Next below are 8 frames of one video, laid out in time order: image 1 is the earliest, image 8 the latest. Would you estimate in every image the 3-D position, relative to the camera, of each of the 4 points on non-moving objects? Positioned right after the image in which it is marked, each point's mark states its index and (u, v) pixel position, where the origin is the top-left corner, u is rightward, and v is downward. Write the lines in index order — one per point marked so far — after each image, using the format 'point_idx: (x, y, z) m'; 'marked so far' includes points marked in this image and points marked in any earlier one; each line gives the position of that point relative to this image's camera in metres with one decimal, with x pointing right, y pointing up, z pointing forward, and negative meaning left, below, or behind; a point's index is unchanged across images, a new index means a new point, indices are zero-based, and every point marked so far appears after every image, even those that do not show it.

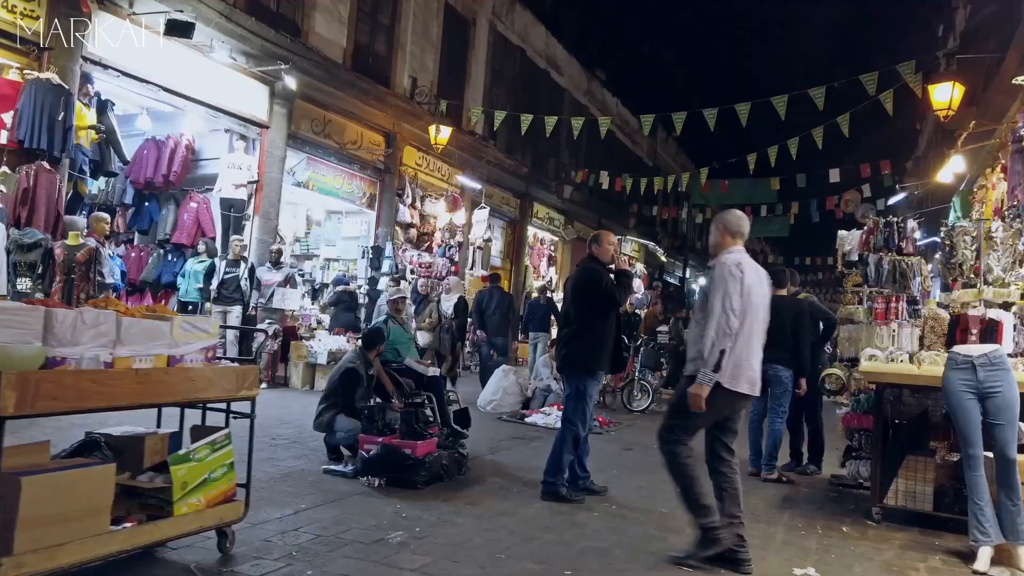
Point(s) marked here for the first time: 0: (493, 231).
0: (-0.5, +1.4, +18.3) m
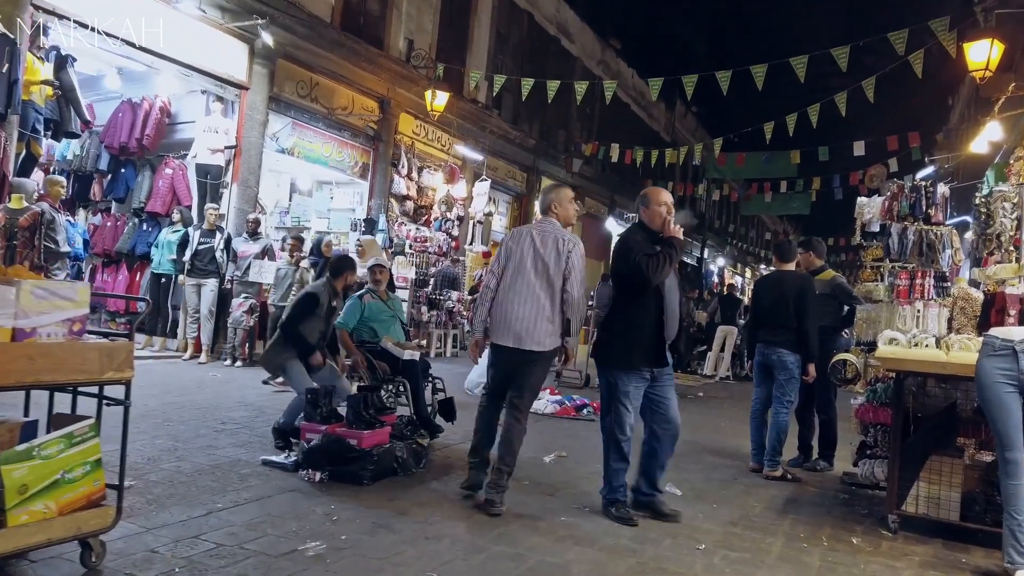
0: (-0.4, +1.9, +17.5) m
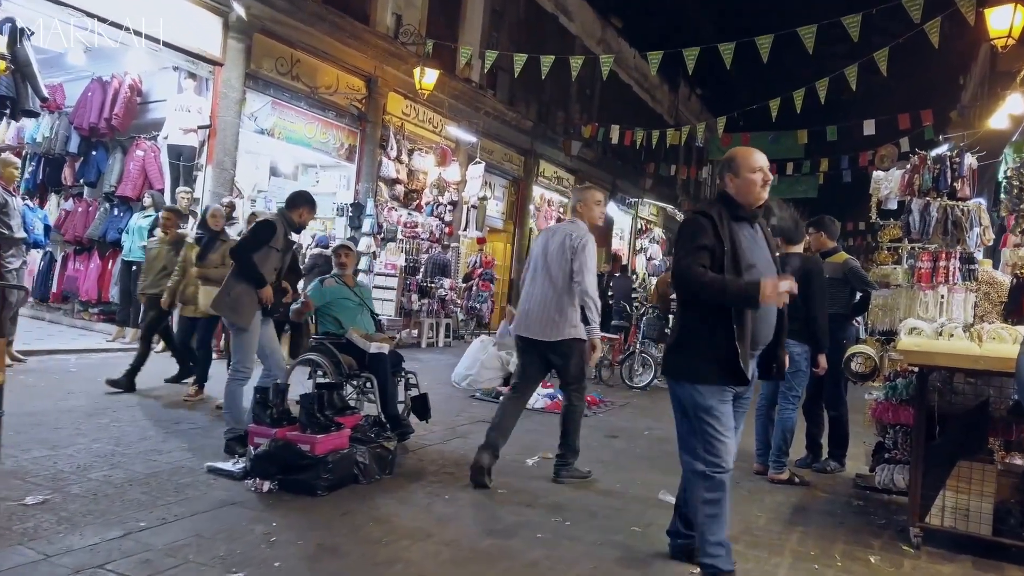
0: (-0.4, +2.2, +16.9) m
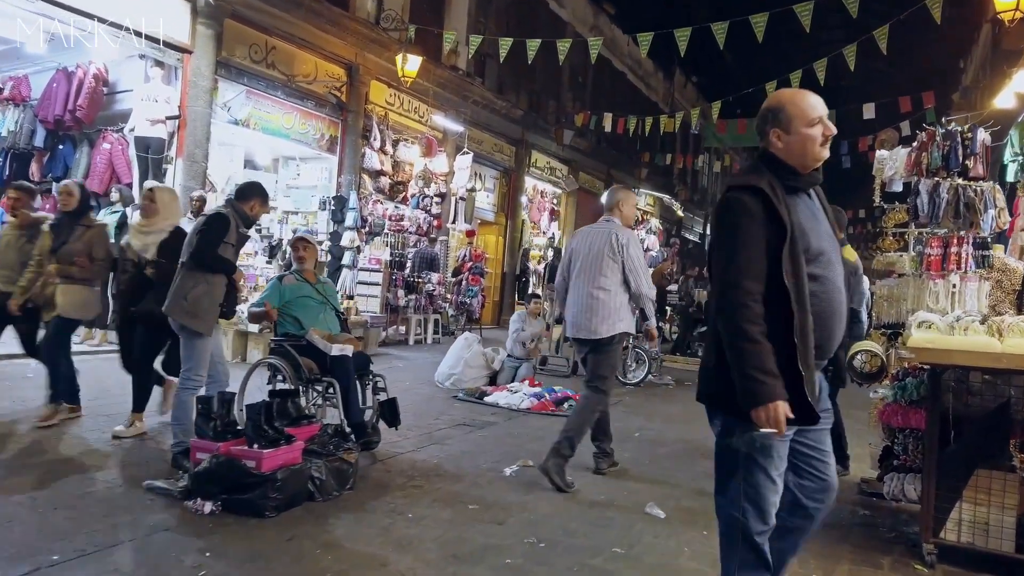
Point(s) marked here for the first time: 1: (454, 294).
0: (-0.6, +2.3, +16.5) m
1: (-1.1, -0.1, +14.4) m
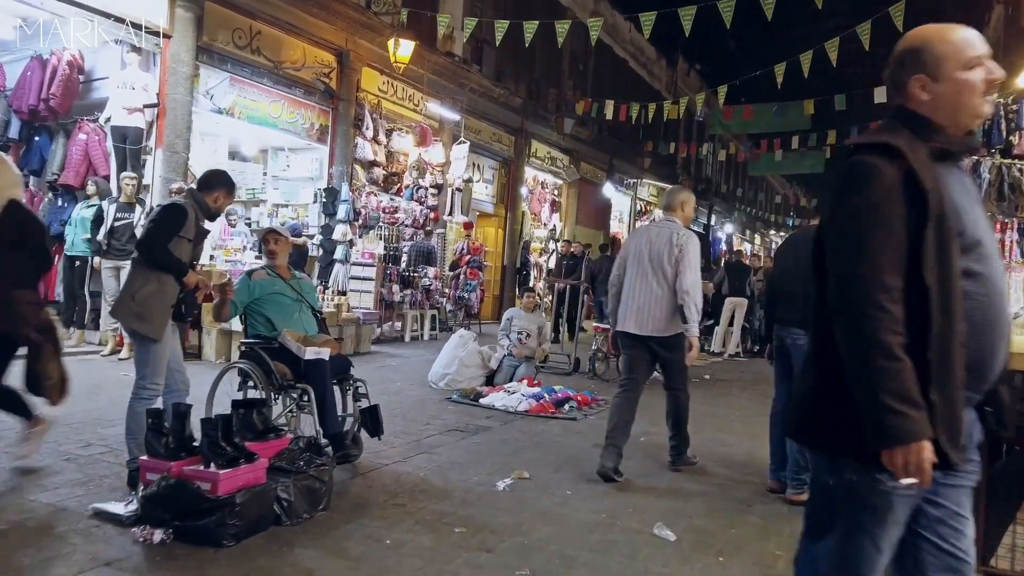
0: (-0.7, +2.5, +16.0) m
1: (-1.1, 0.0, +14.0) m
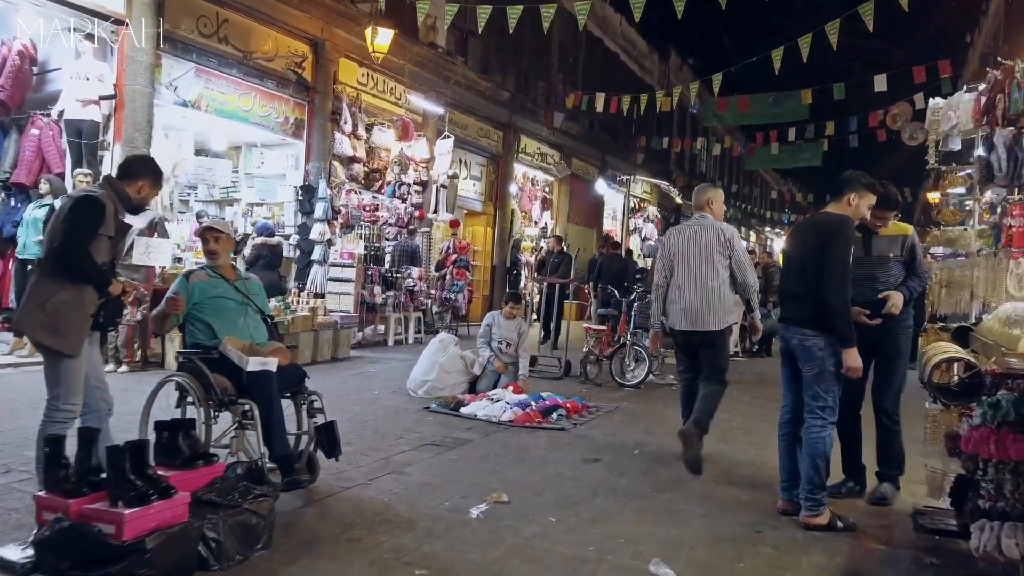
0: (-0.9, +2.5, +15.4) m
1: (-1.3, 0.0, +13.4) m
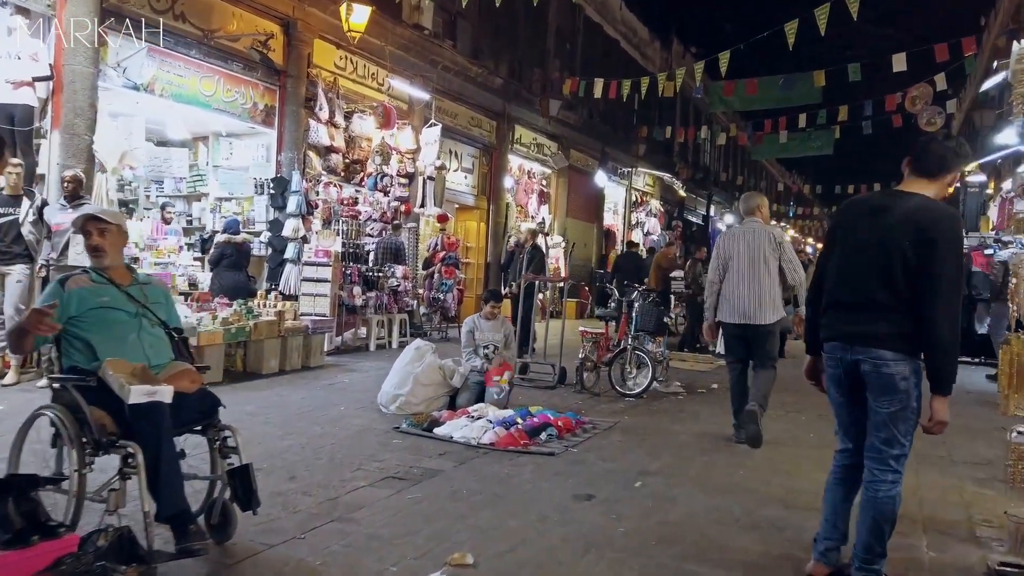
0: (-1.0, +2.5, +14.5) m
1: (-1.4, 0.0, +12.5) m
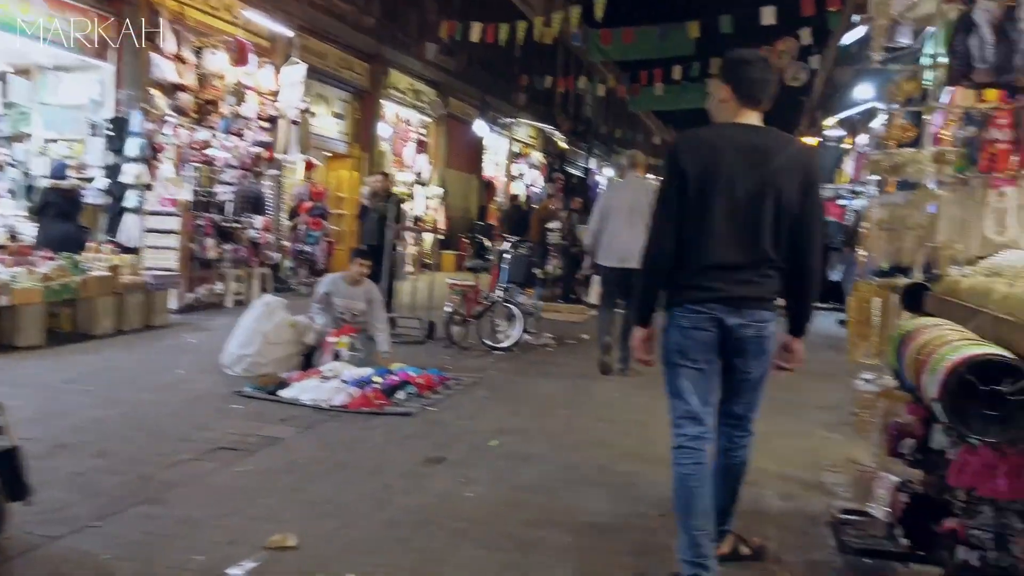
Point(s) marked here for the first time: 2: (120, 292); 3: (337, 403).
0: (-3.3, +3.3, +13.6) m
1: (-3.4, +0.7, +11.8) m
2: (-3.9, 0.0, +7.6) m
3: (-1.2, -0.8, +5.2) m
